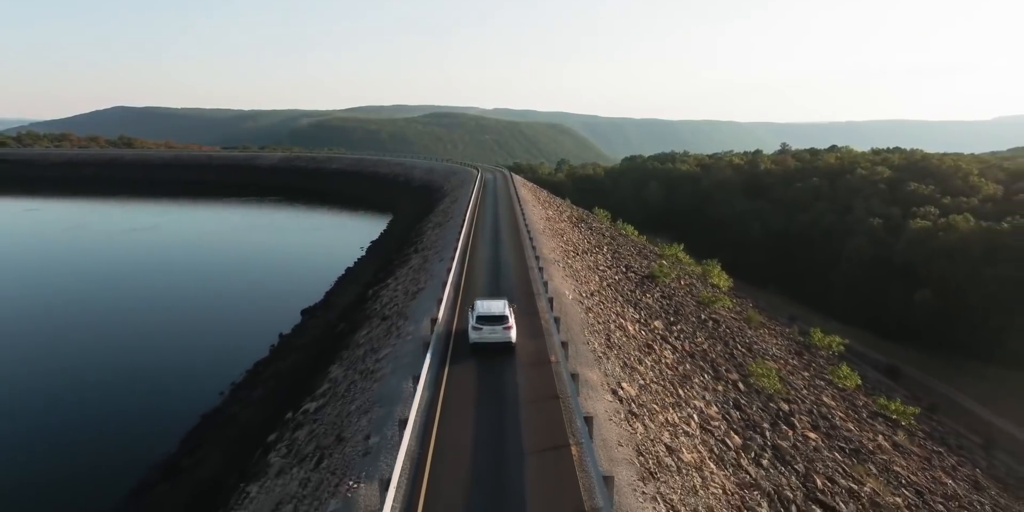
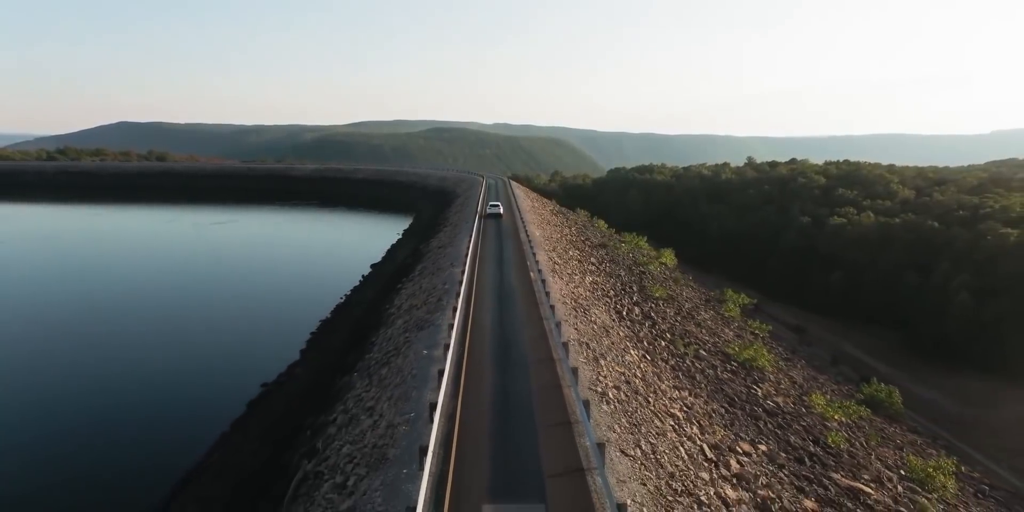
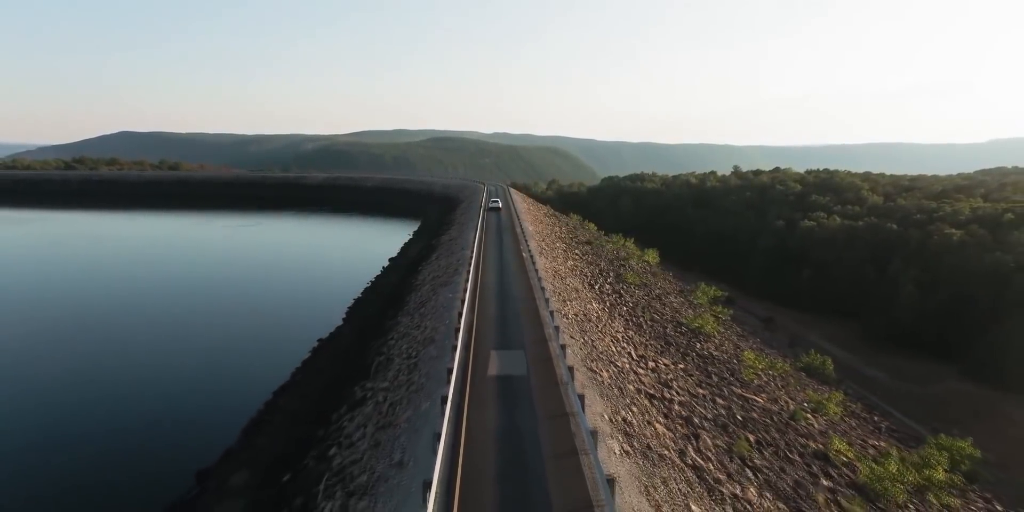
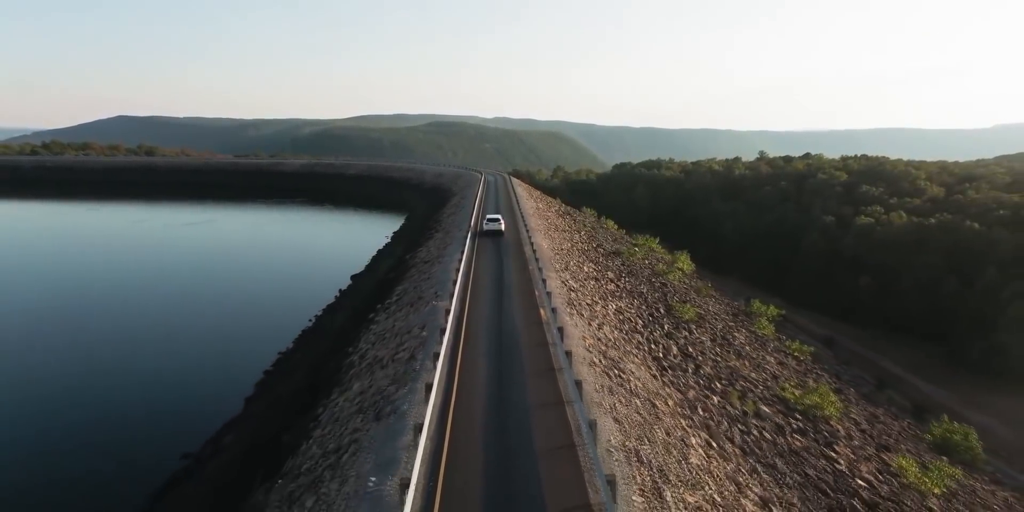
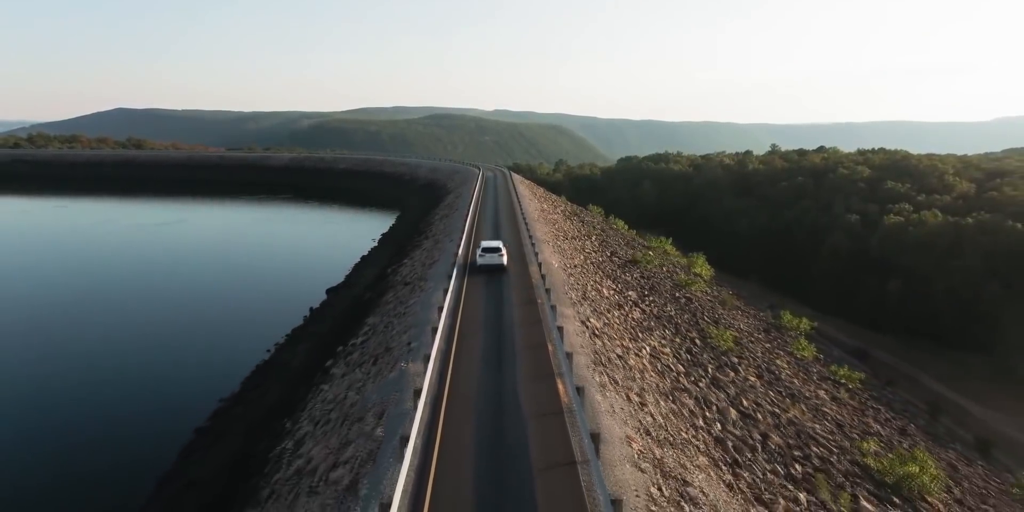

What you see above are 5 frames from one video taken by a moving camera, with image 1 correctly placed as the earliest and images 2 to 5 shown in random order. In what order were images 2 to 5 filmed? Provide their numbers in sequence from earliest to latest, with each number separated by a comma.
5, 4, 2, 3
